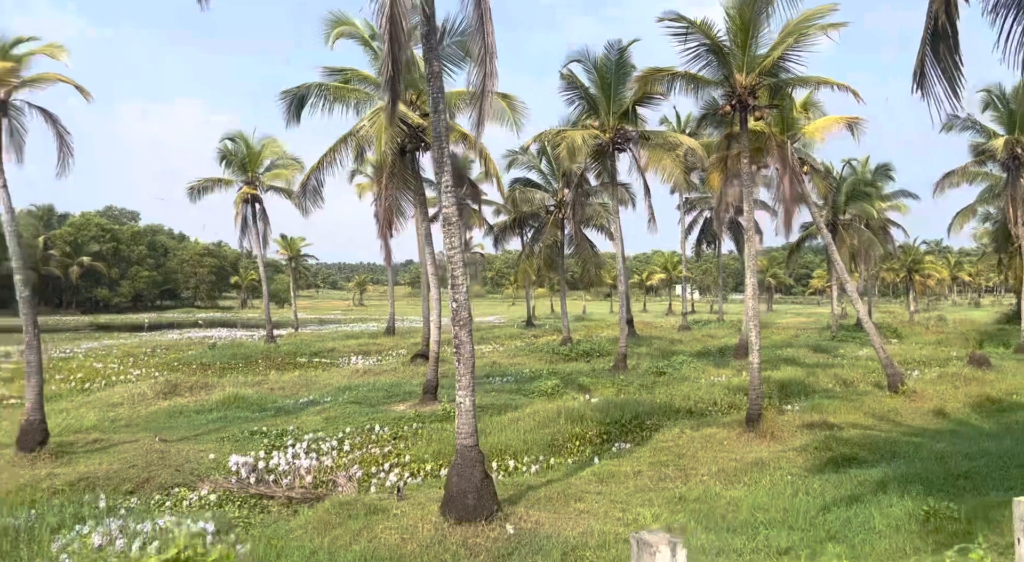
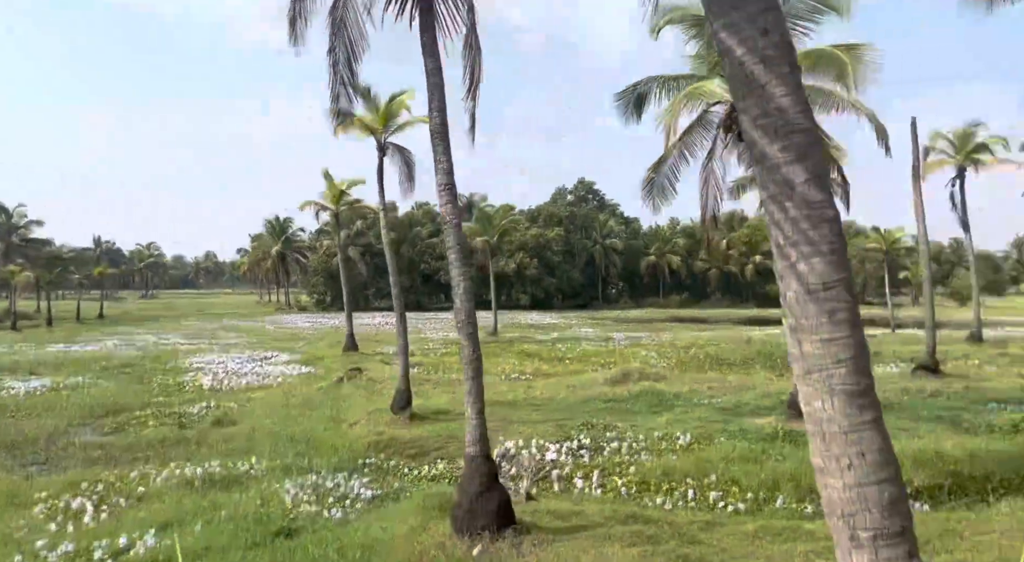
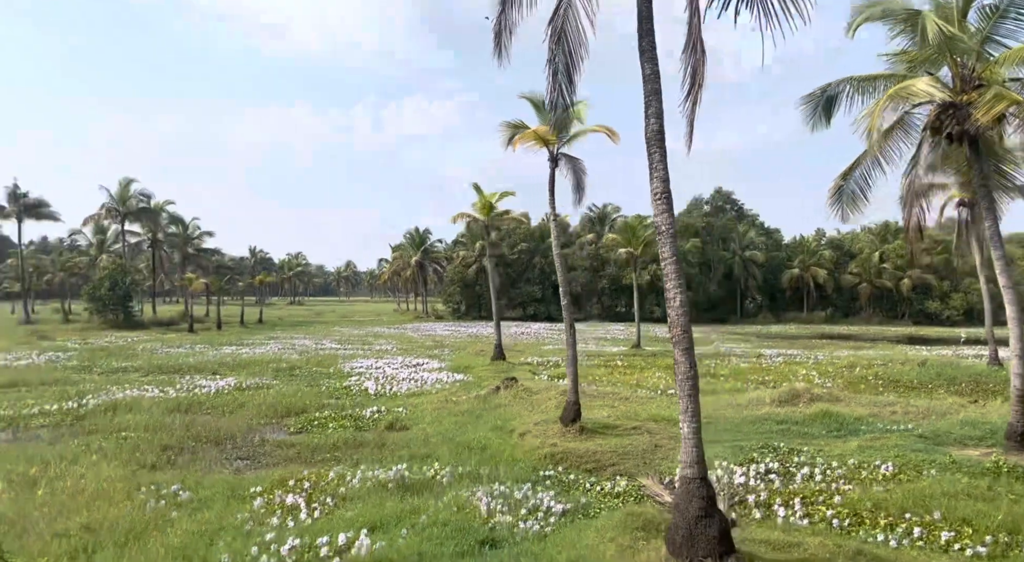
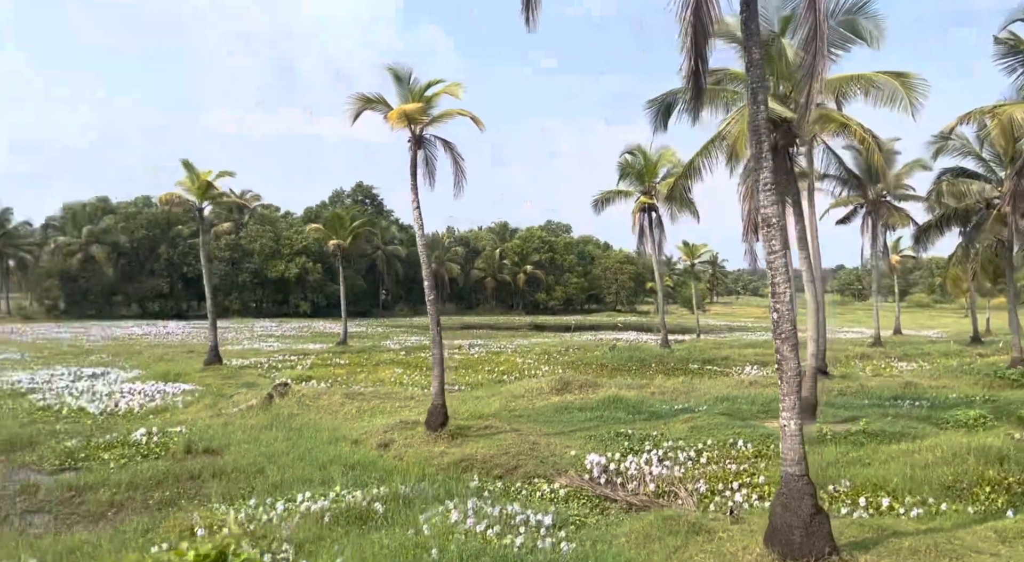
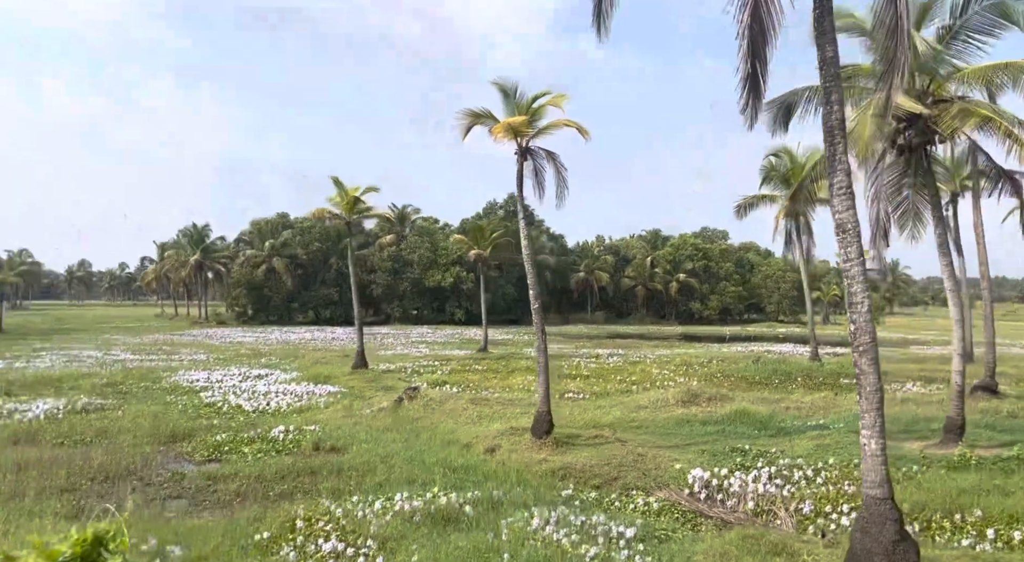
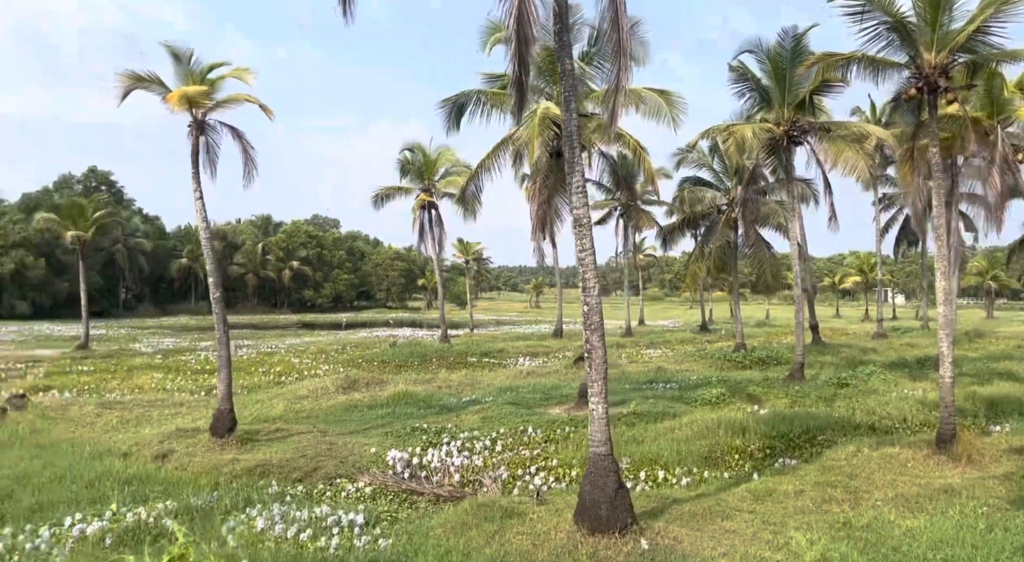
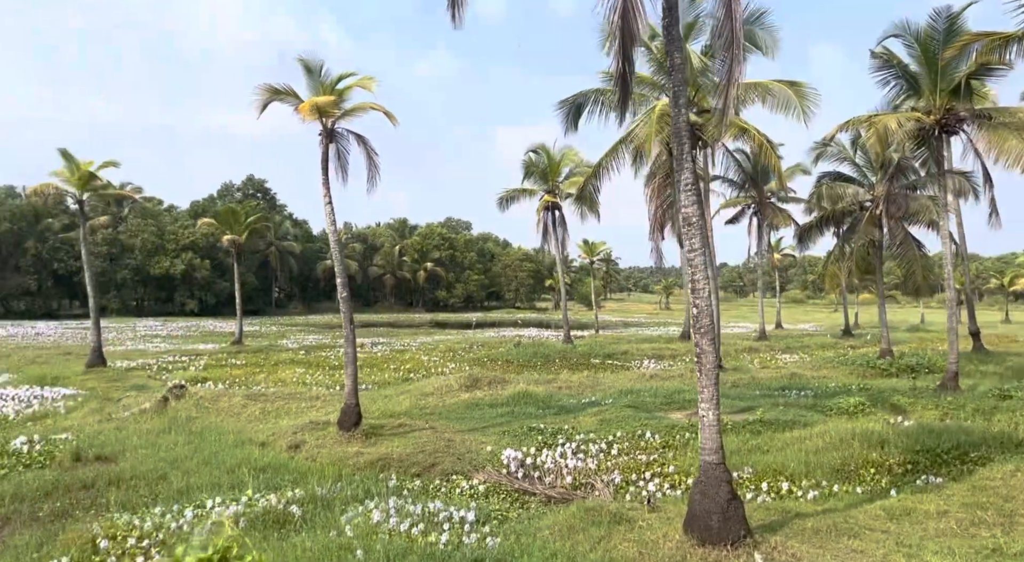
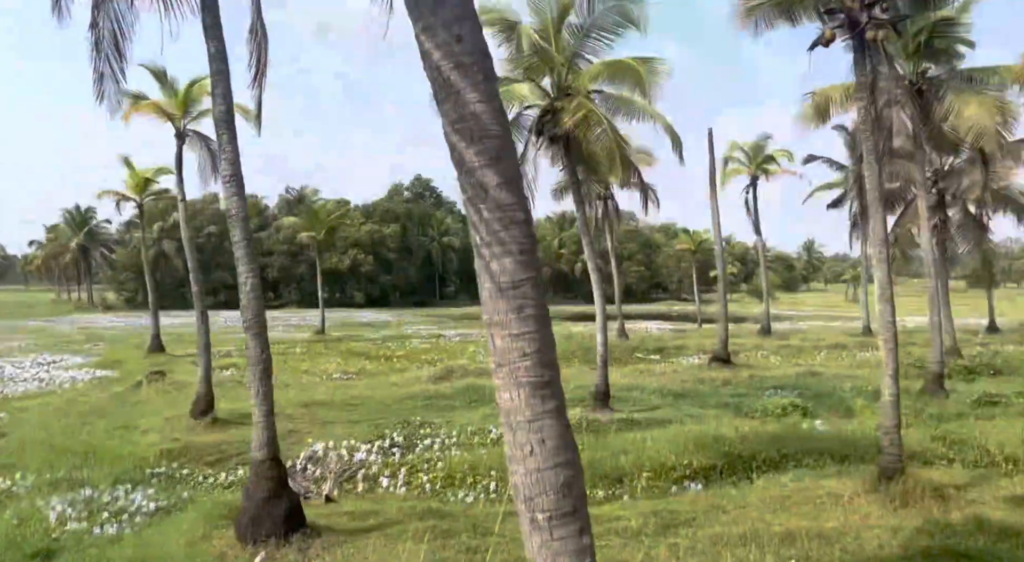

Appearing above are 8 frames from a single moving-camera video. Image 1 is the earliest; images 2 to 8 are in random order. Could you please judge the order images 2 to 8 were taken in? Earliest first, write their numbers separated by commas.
6, 7, 4, 5, 3, 2, 8
